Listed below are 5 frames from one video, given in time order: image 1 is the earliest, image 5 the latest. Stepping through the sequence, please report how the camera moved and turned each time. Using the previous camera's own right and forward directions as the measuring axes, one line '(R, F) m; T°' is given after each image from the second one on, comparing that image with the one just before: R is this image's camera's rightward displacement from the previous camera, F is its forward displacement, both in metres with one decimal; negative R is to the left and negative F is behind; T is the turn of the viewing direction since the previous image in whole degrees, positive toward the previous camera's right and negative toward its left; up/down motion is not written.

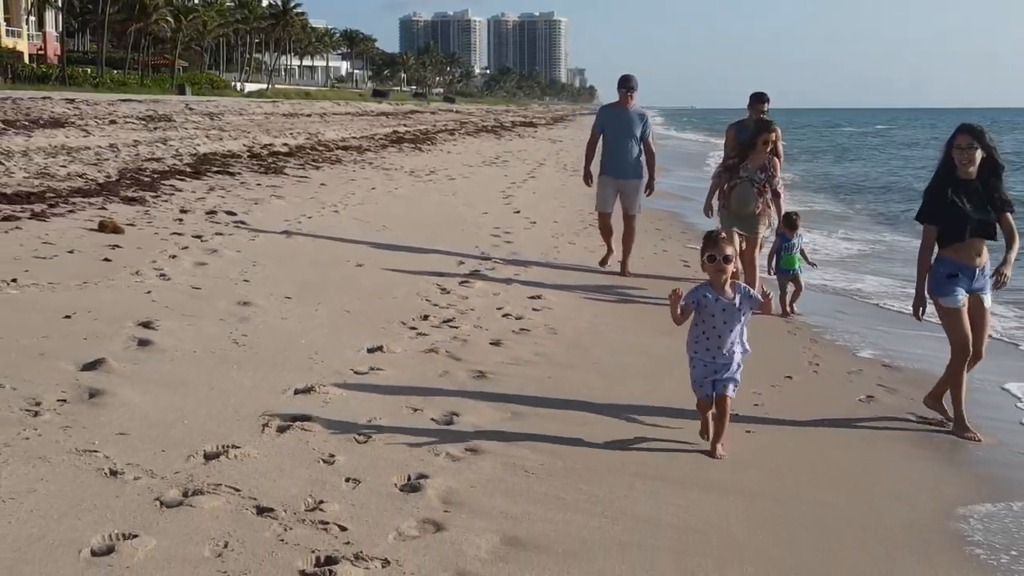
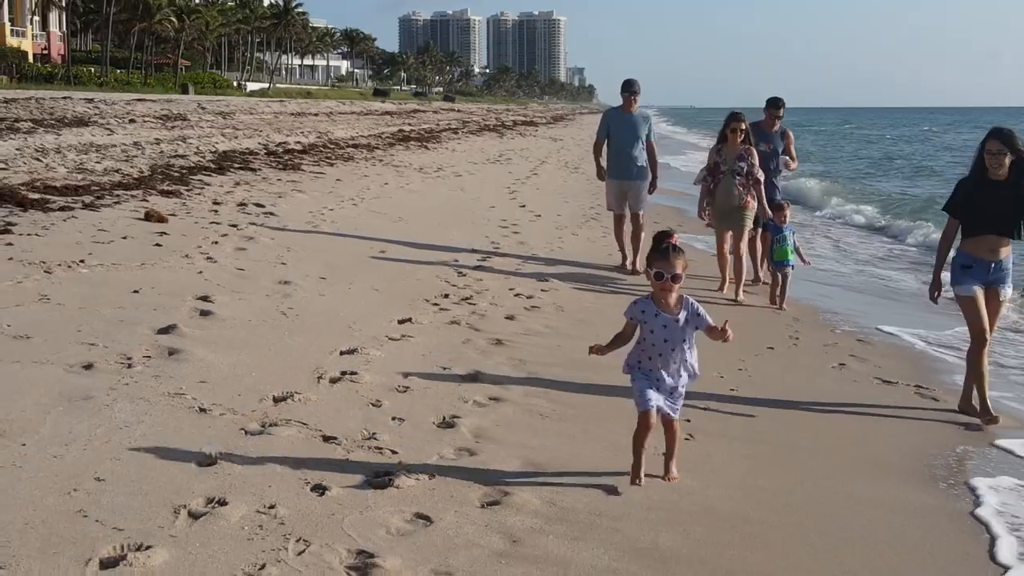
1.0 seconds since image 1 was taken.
(0.0, -0.7) m; 0°
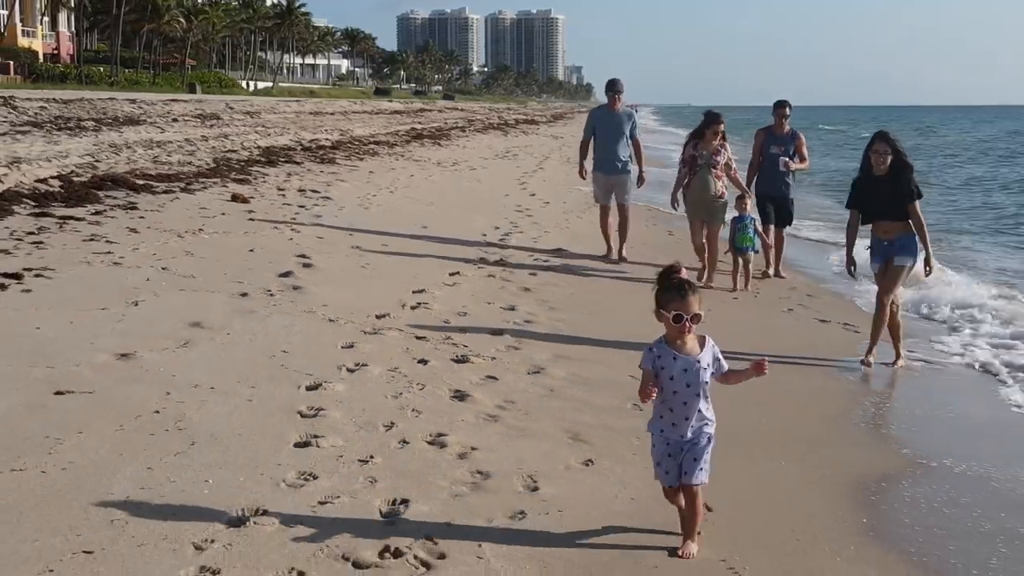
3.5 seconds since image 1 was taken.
(-0.1, -1.7) m; 0°
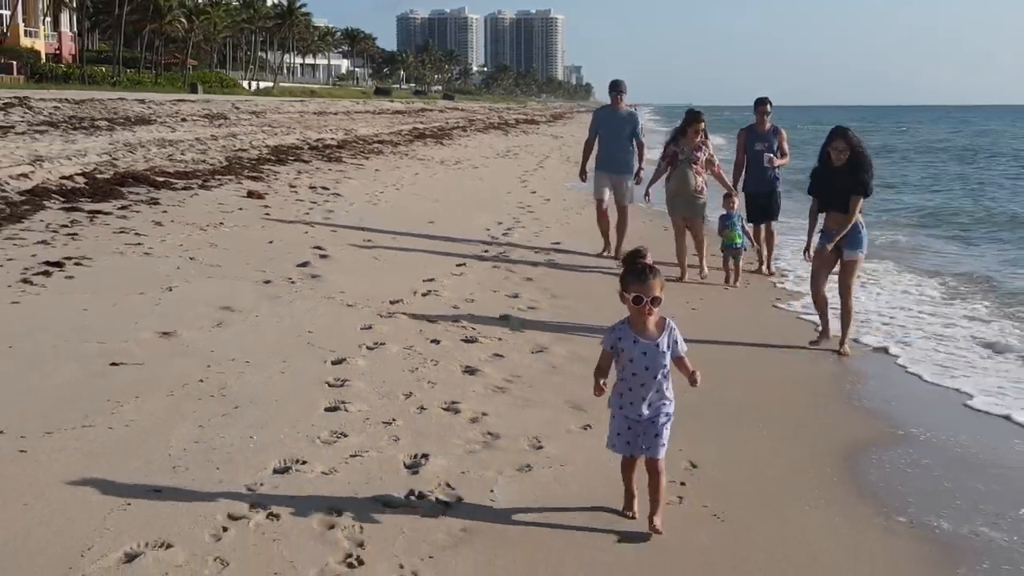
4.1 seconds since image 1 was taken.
(0.0, -0.4) m; 0°
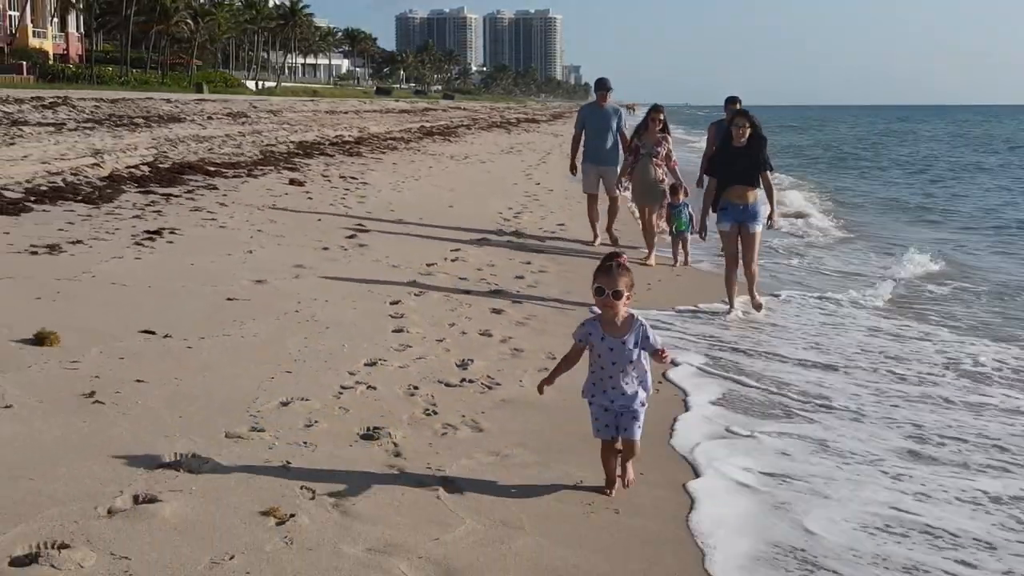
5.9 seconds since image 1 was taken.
(-0.1, -1.3) m; 0°
